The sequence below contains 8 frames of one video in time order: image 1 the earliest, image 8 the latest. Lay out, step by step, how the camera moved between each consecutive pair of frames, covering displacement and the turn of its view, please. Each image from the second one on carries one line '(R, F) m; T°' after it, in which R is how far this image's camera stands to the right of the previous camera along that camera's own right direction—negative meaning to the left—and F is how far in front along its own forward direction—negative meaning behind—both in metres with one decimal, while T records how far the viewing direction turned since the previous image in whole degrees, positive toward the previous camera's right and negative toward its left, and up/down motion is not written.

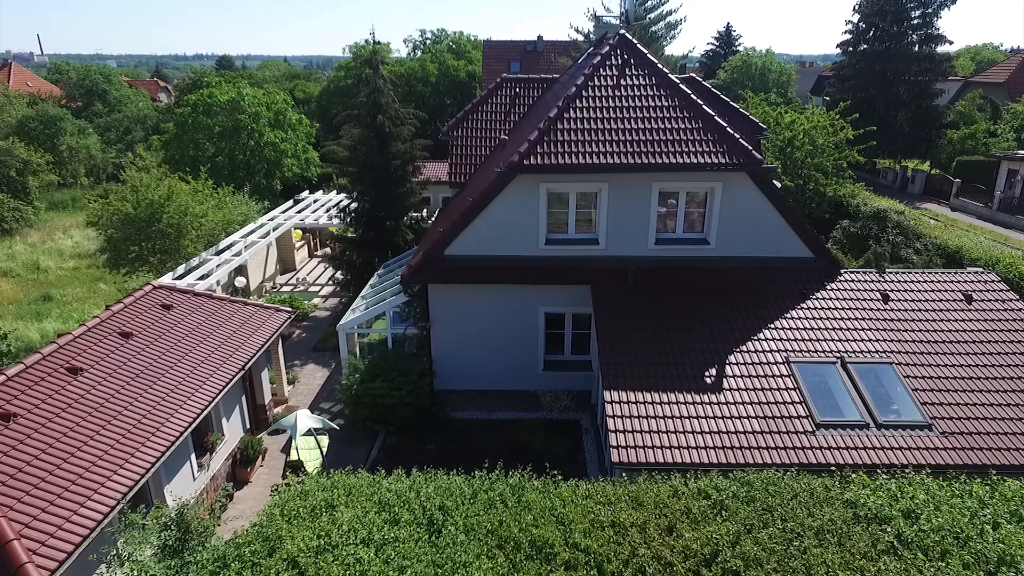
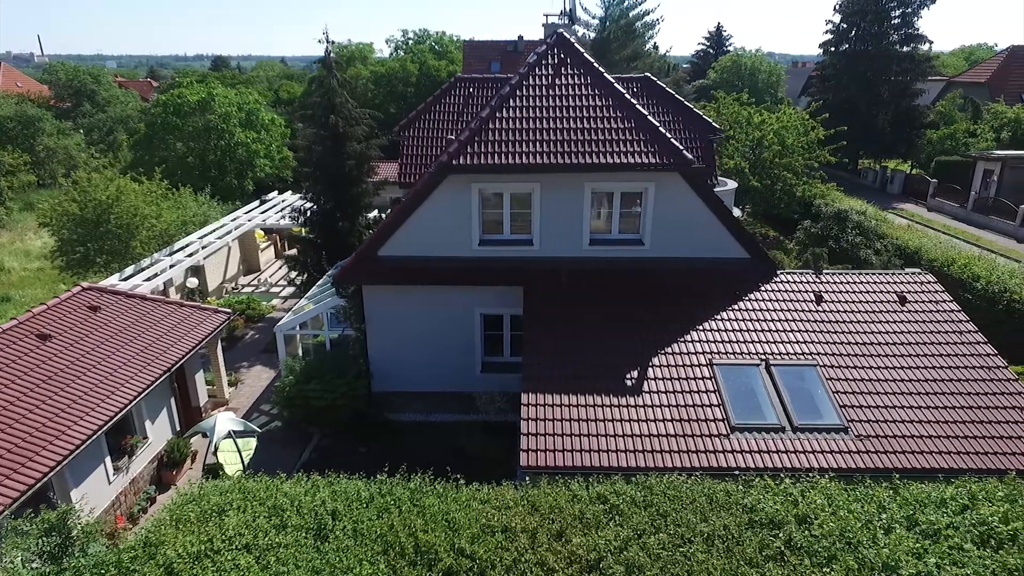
(+0.8, +0.1) m; 0°
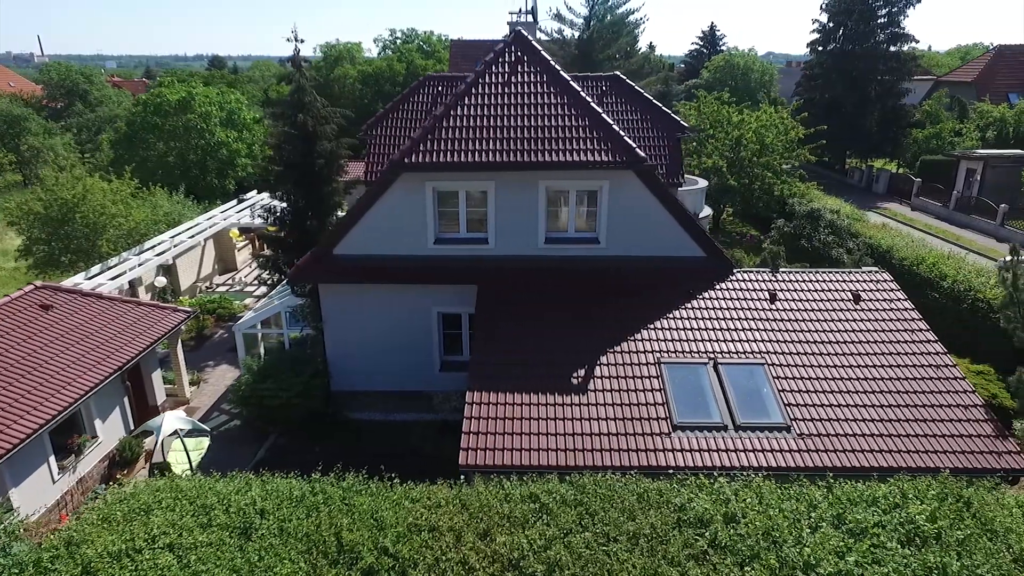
(+0.6, 0.0) m; 0°
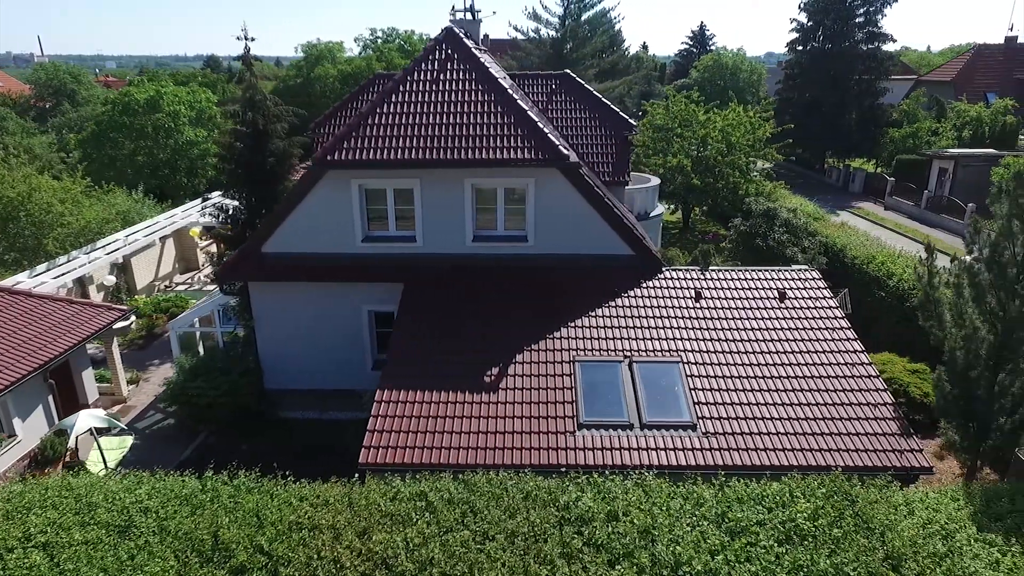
(+0.9, 0.0) m; 0°
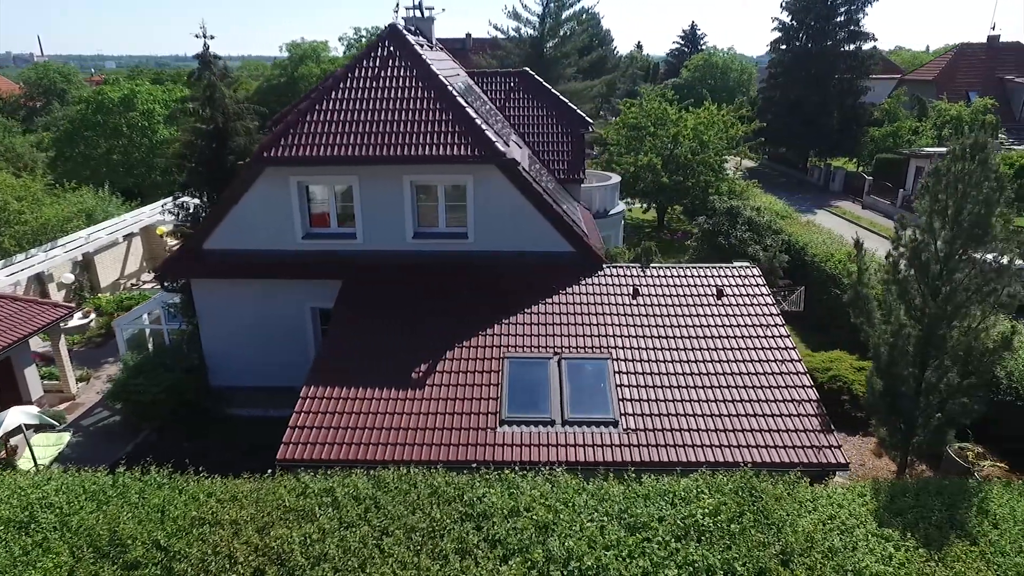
(+0.7, 0.0) m; 0°
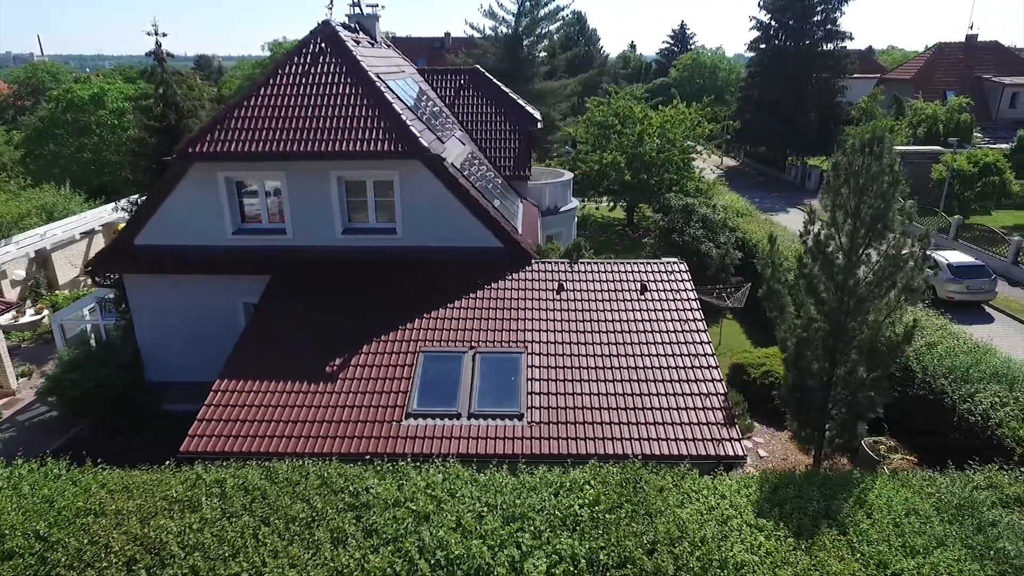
(+0.9, -0.1) m; 0°
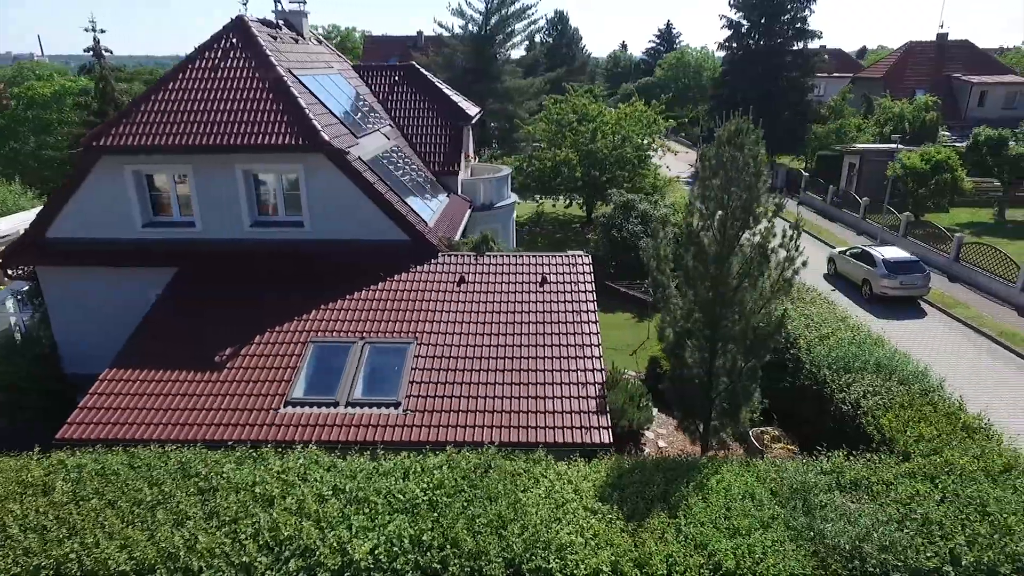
(+1.2, -0.1) m; 0°
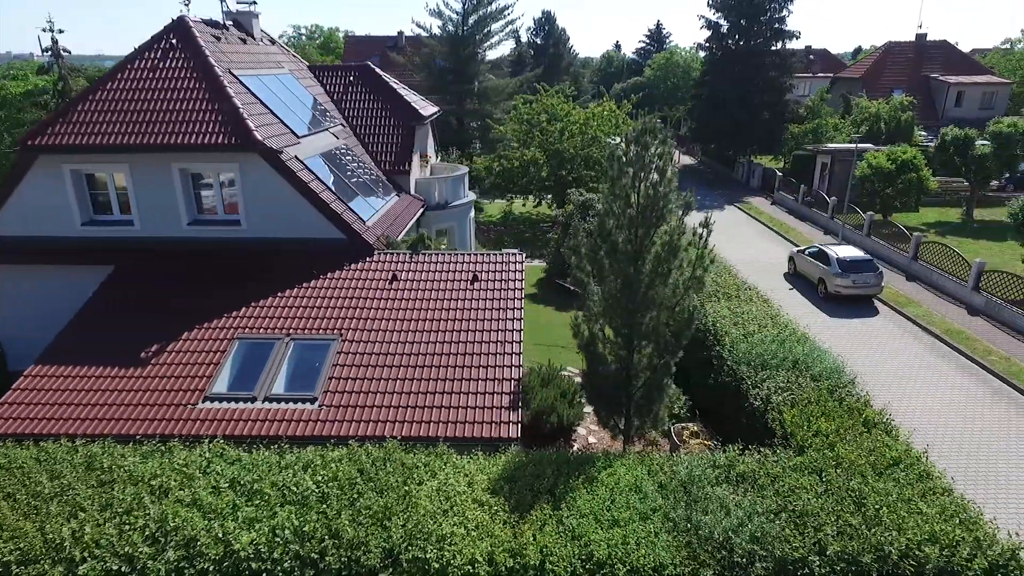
(+0.8, -0.1) m; 0°
